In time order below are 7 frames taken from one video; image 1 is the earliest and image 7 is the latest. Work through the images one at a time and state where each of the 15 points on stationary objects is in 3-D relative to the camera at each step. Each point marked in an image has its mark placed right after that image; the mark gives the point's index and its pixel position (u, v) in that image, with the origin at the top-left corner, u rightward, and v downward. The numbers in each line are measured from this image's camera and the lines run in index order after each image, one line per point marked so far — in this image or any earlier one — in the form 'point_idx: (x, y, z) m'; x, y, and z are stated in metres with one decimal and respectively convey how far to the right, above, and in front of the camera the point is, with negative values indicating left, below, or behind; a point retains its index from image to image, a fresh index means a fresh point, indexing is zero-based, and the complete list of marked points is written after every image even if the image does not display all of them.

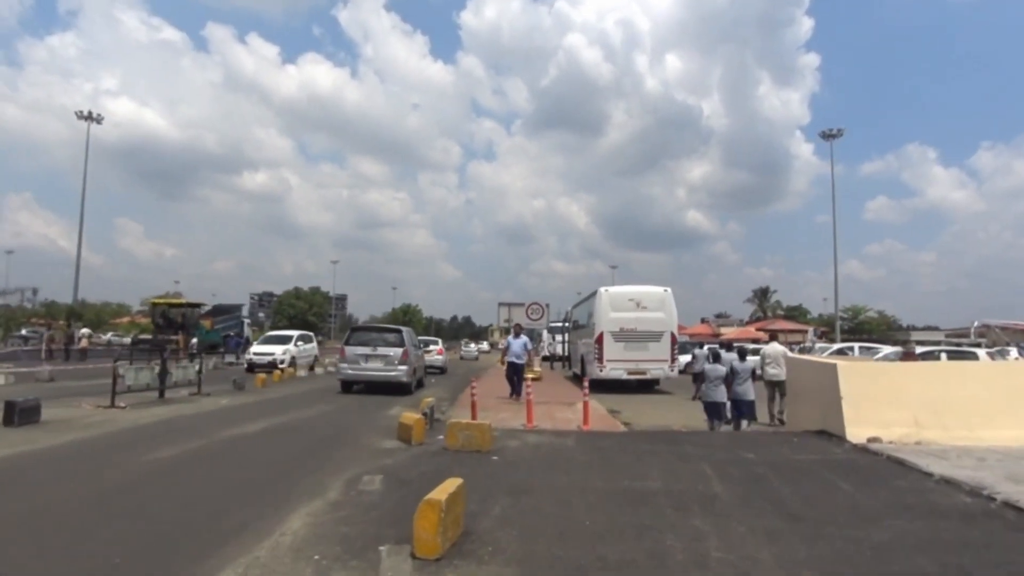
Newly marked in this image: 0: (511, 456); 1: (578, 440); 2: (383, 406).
0: (0.0, -2.0, +10.1) m
1: (+0.9, -2.2, +12.3) m
2: (-2.6, -2.4, +17.3) m
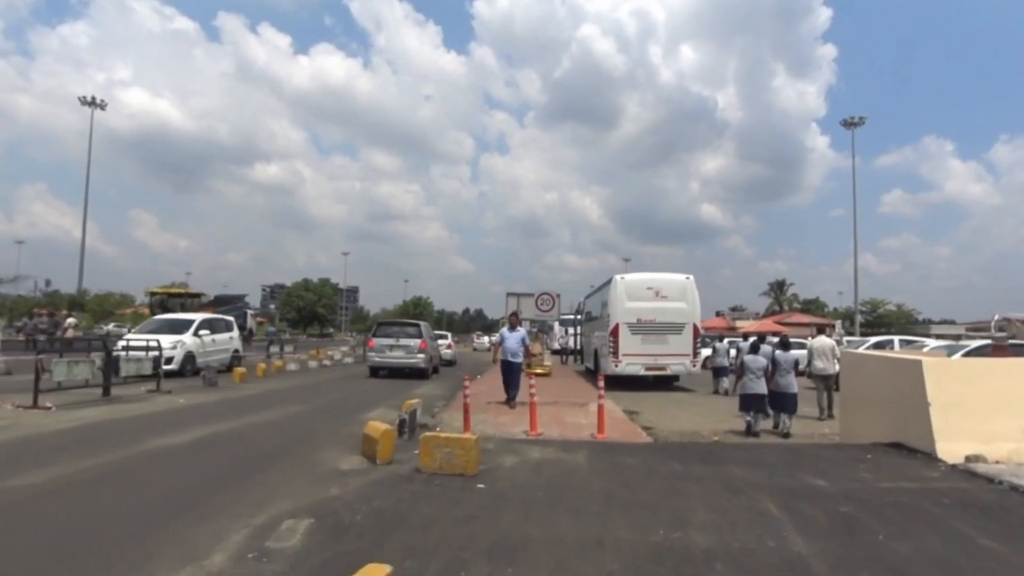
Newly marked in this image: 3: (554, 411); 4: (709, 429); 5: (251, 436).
0: (-0.1, -1.7, +7.7) m
1: (+0.9, -1.9, +9.9) m
2: (-2.6, -2.1, +15.0) m
3: (+0.8, -2.3, +15.5) m
4: (+3.6, -2.6, +15.5) m
5: (-3.4, -1.9, +10.9) m
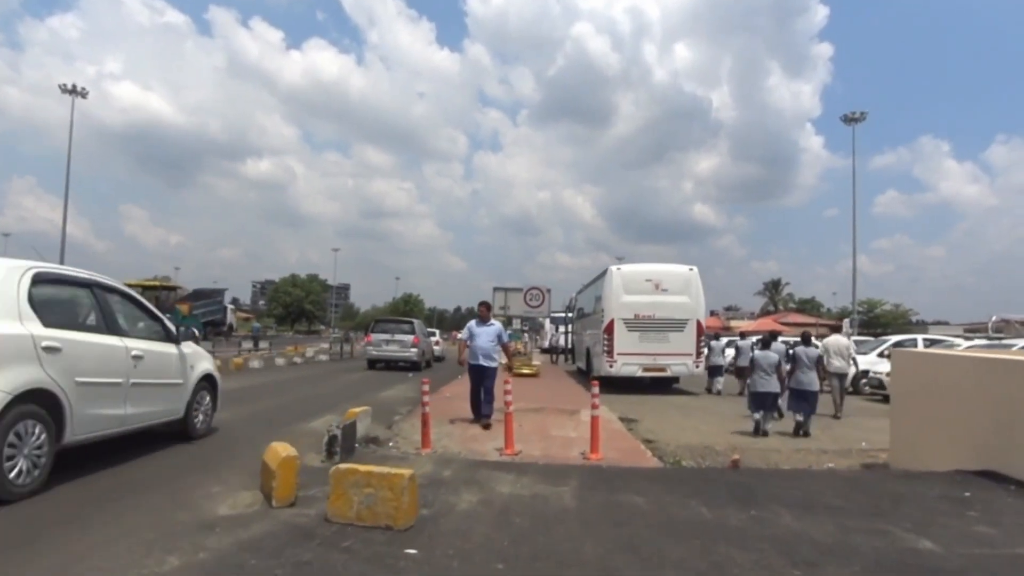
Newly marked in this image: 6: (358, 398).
0: (-0.4, -1.5, +5.1) m
1: (+0.6, -1.7, +7.3) m
2: (-2.9, -1.9, +12.4) m
3: (+0.4, -2.0, +13.0) m
4: (+3.2, -2.4, +13.0) m
5: (-3.7, -1.7, +8.3) m
6: (-3.1, -2.2, +17.0) m
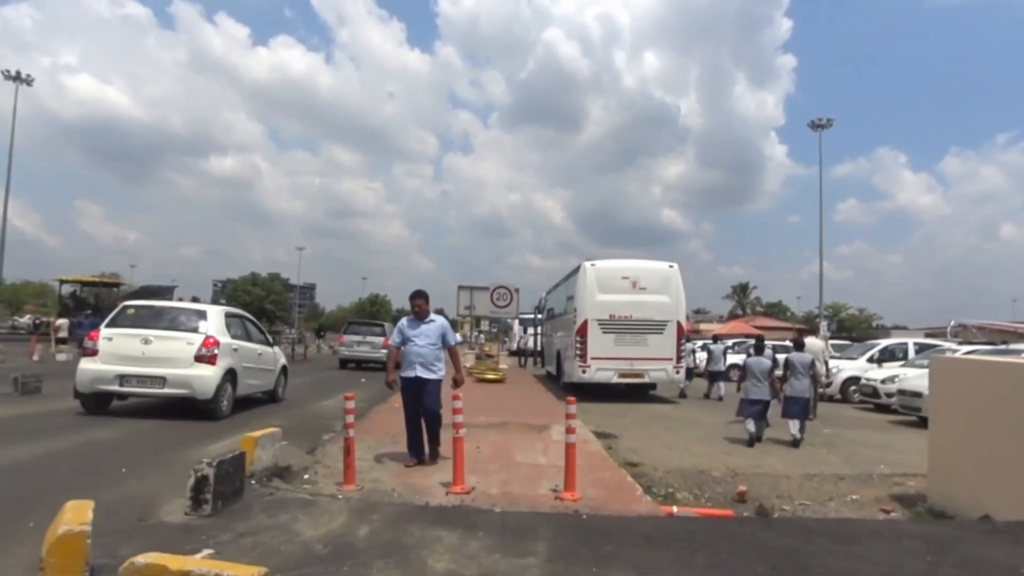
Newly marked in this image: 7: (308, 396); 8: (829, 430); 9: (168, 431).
0: (-0.6, -1.4, +2.9) m
1: (+0.2, -1.6, +5.1) m
2: (-3.5, -1.7, +10.0) m
3: (-0.2, -1.9, +10.7) m
4: (+2.7, -2.3, +10.9) m
5: (-4.1, -1.5, +5.9) m
6: (-3.8, -2.1, +14.6) m
7: (-4.6, -2.5, +19.4) m
8: (+6.2, -2.7, +16.8) m
9: (-4.4, -1.8, +10.8) m
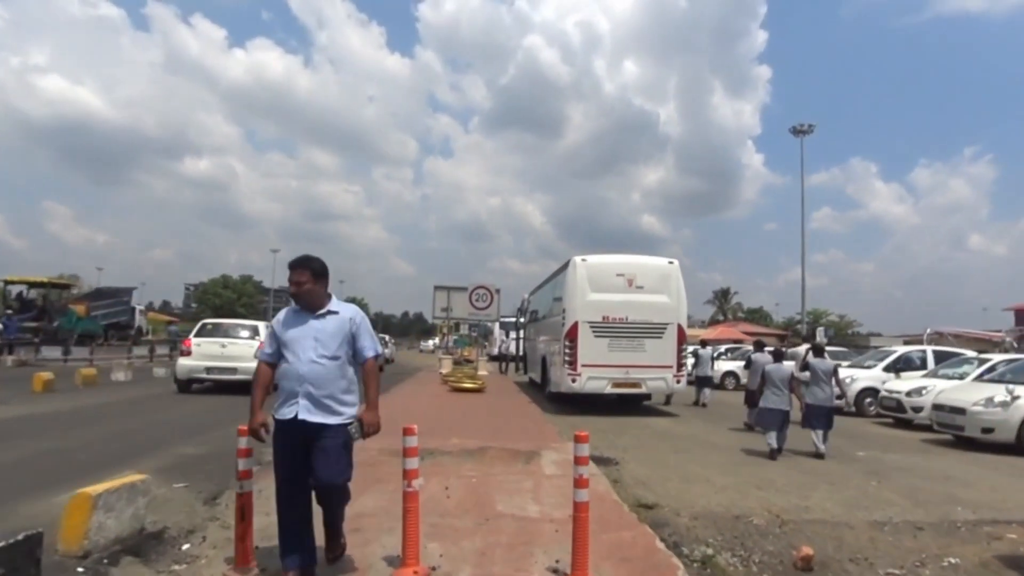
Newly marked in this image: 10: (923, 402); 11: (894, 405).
0: (-0.6, -1.2, +0.3) m
1: (+0.2, -1.4, +2.6) m
2: (-3.6, -1.6, +7.4) m
3: (-0.4, -1.8, +8.2) m
4: (+2.5, -2.2, +8.4) m
5: (-4.1, -1.3, +3.3) m
6: (-4.1, -2.0, +12.0) m
7: (-5.0, -2.4, +16.8) m
8: (+5.8, -2.7, +14.4) m
9: (-4.6, -1.7, +8.2) m
10: (+8.6, -2.4, +17.8) m
11: (+8.4, -2.5, +18.6) m
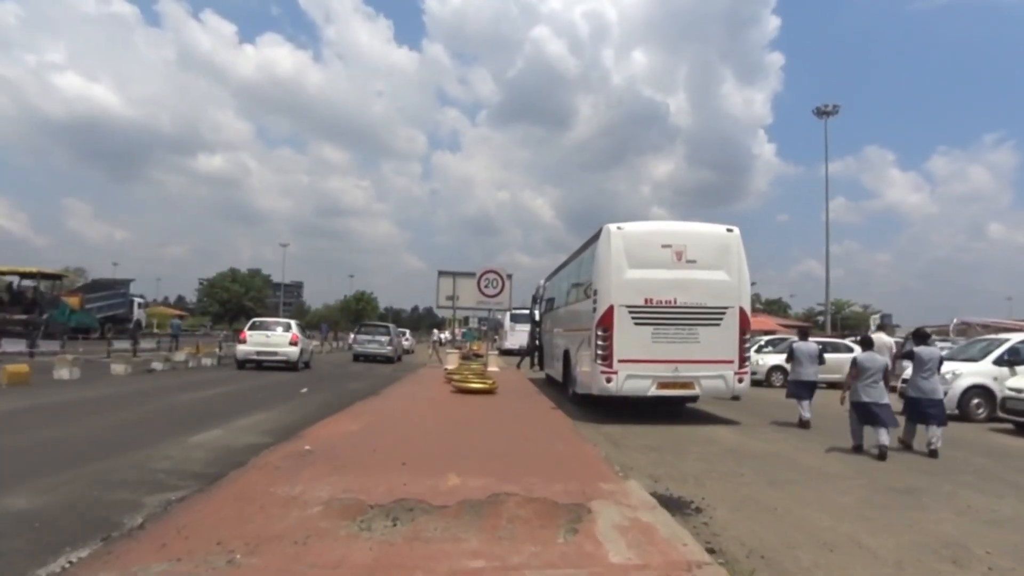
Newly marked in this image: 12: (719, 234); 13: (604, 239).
0: (-0.5, -0.9, -3.5) m
1: (+0.3, -1.1, -1.3) m
2: (-3.4, -1.3, +3.6) m
3: (-0.1, -1.5, +4.4) m
4: (+2.7, -1.8, +4.5) m
5: (-4.0, -1.1, -0.5) m
6: (-3.8, -1.6, +8.2) m
7: (-4.7, -2.0, +13.0) m
8: (+6.1, -2.3, +10.5) m
9: (-4.4, -1.4, +4.3) m
10: (+8.9, -1.9, +13.8) m
11: (+8.7, -2.0, +14.6) m
12: (+3.8, +1.0, +15.5) m
13: (+1.7, +0.9, +15.4) m
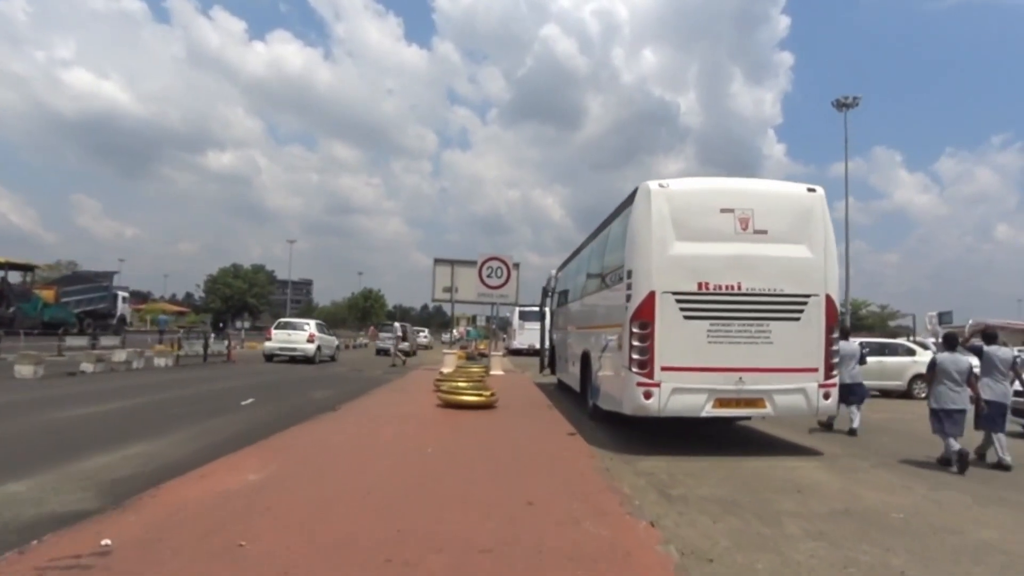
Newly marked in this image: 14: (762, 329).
0: (-0.7, -0.7, -7.6) m
1: (+0.2, -0.9, -5.4) m
2: (-3.6, -1.0, -0.5) m
3: (-0.2, -1.2, +0.2) m
4: (+2.6, -1.6, +0.4) m
5: (-4.1, -0.8, -4.6) m
6: (-3.9, -1.3, +4.1) m
7: (-4.7, -1.7, +8.9) m
8: (+6.1, -2.0, +6.3) m
9: (-4.4, -1.1, +0.3) m
10: (+8.9, -1.7, +9.6) m
11: (+8.7, -1.8, +10.4) m
12: (+3.8, +1.2, +11.3) m
13: (+1.7, +1.1, +11.3) m
14: (+3.2, -0.5, +11.0) m
